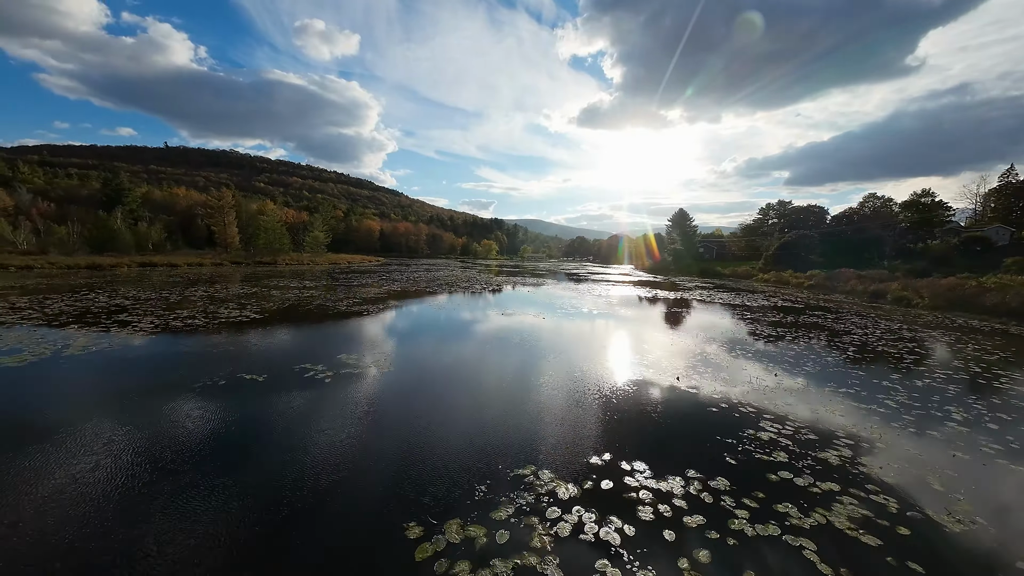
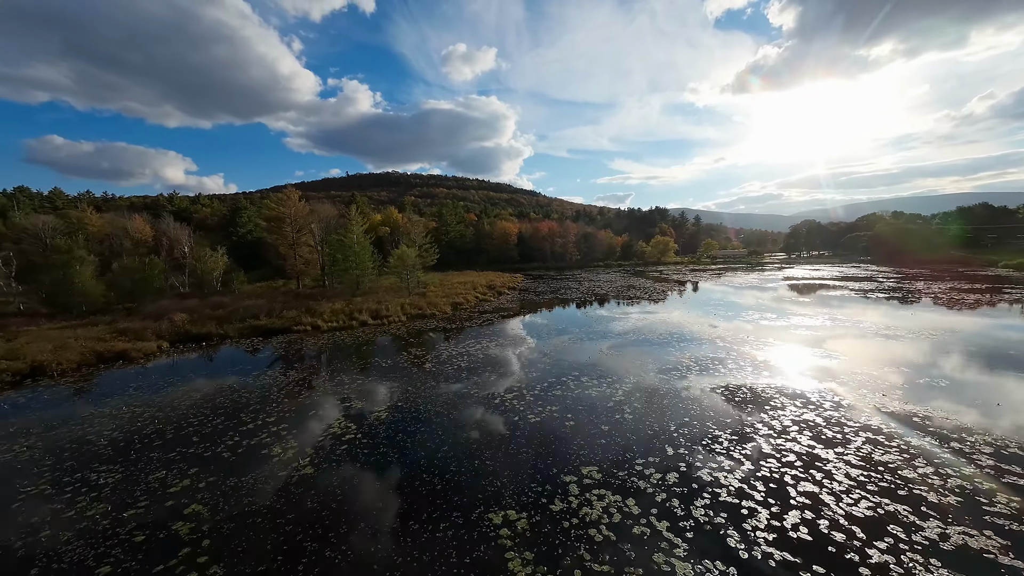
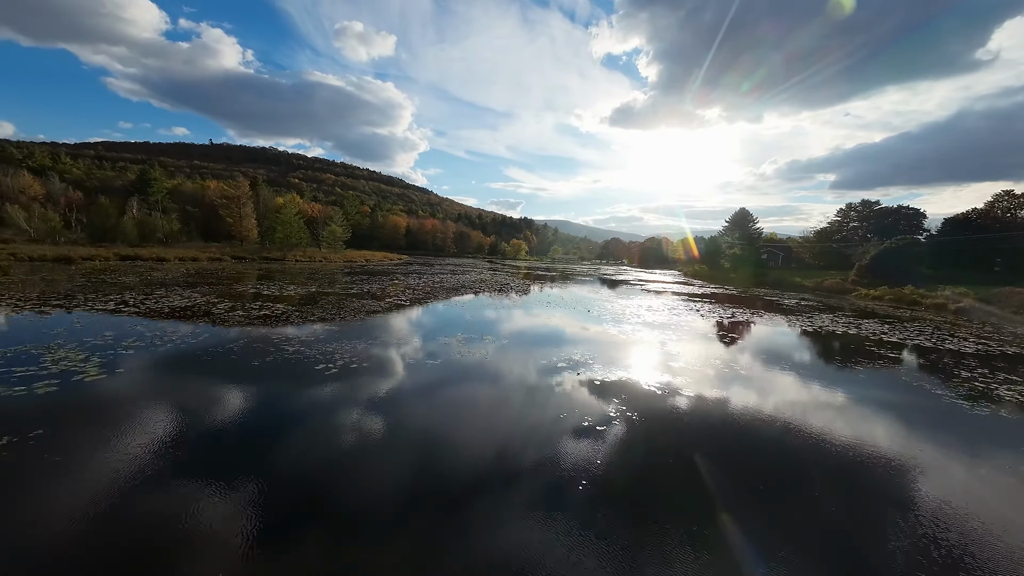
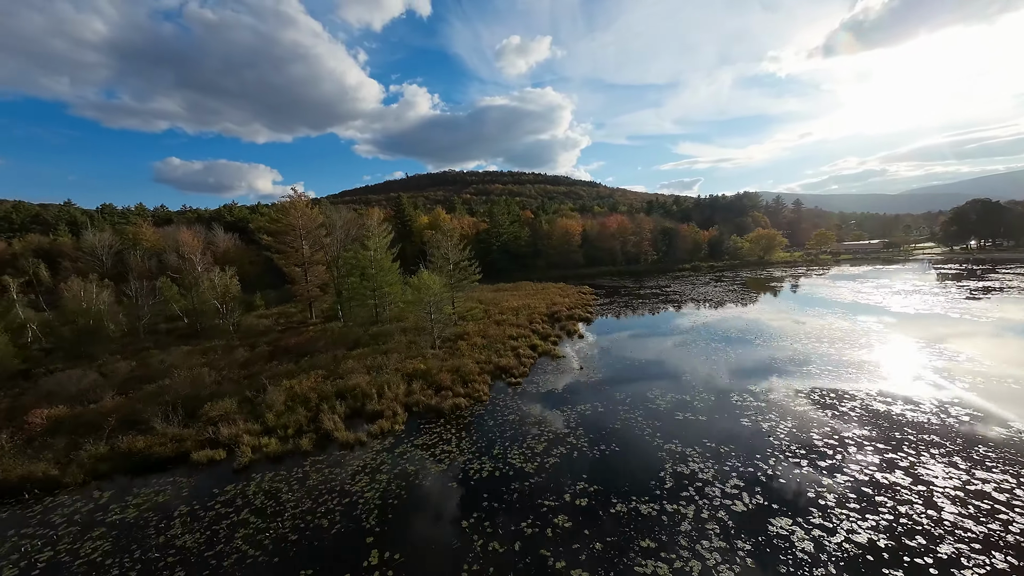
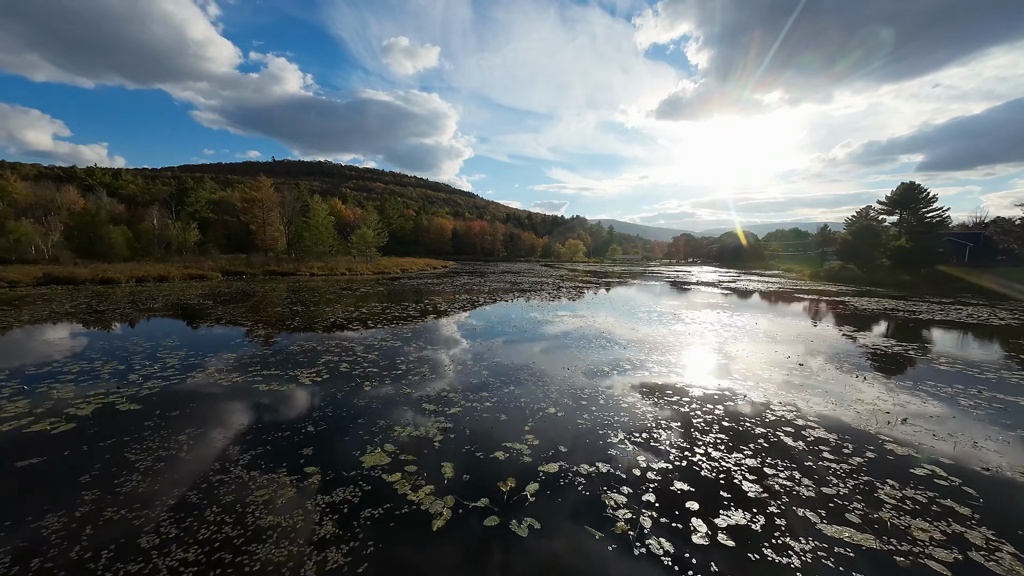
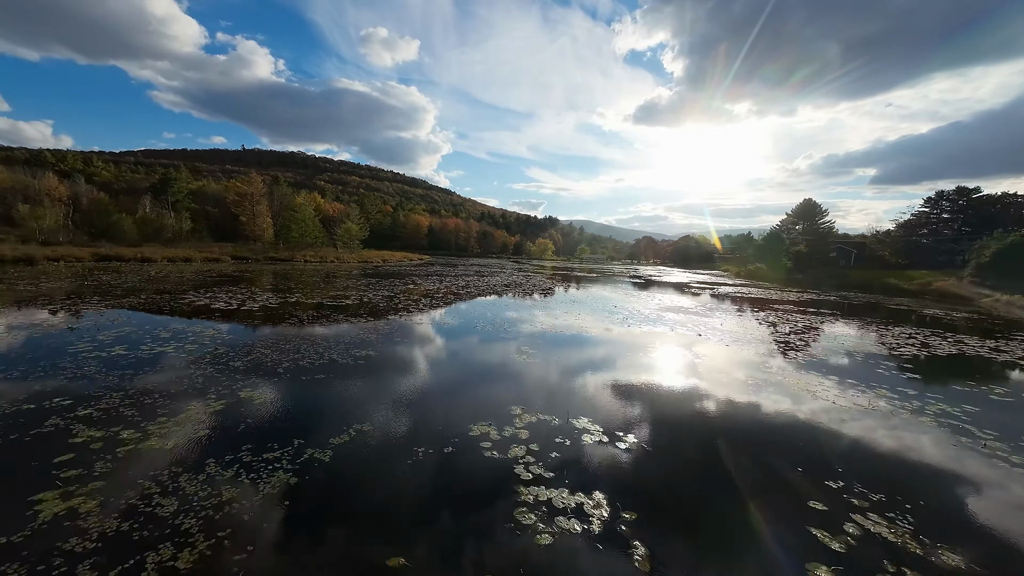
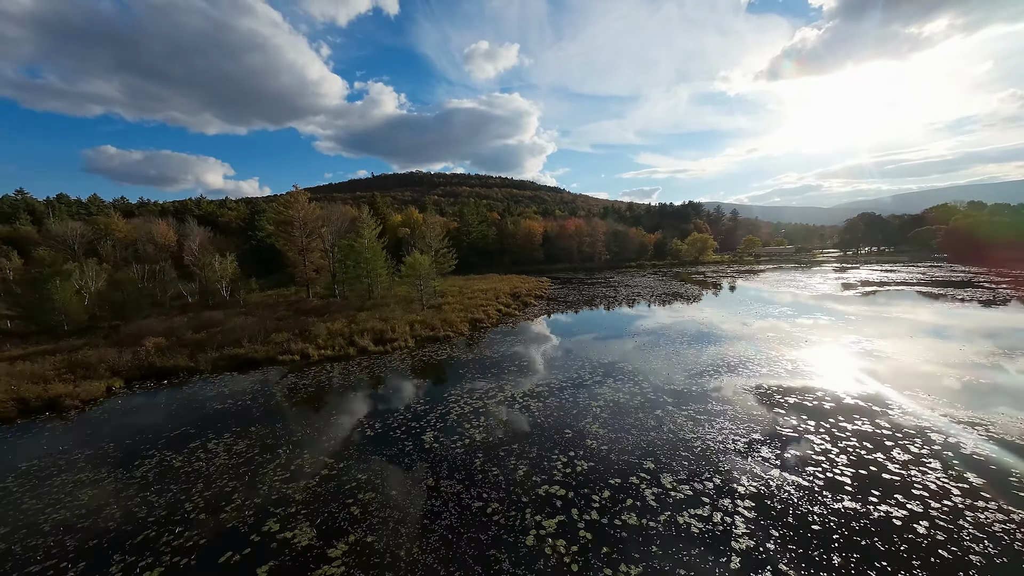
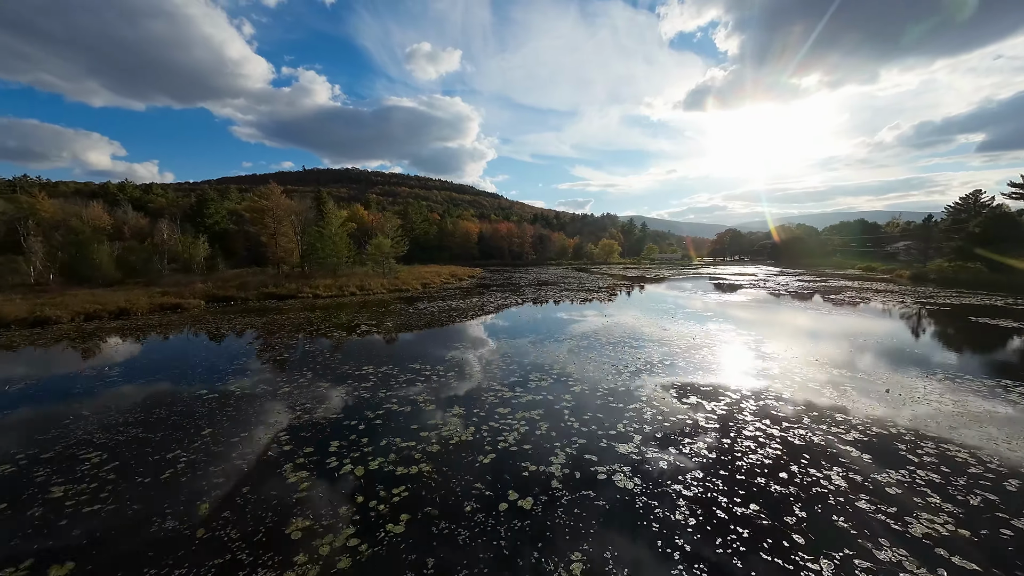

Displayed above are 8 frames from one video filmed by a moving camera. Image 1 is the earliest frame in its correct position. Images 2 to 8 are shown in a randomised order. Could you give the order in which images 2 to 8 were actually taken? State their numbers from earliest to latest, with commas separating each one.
3, 6, 5, 8, 2, 7, 4
